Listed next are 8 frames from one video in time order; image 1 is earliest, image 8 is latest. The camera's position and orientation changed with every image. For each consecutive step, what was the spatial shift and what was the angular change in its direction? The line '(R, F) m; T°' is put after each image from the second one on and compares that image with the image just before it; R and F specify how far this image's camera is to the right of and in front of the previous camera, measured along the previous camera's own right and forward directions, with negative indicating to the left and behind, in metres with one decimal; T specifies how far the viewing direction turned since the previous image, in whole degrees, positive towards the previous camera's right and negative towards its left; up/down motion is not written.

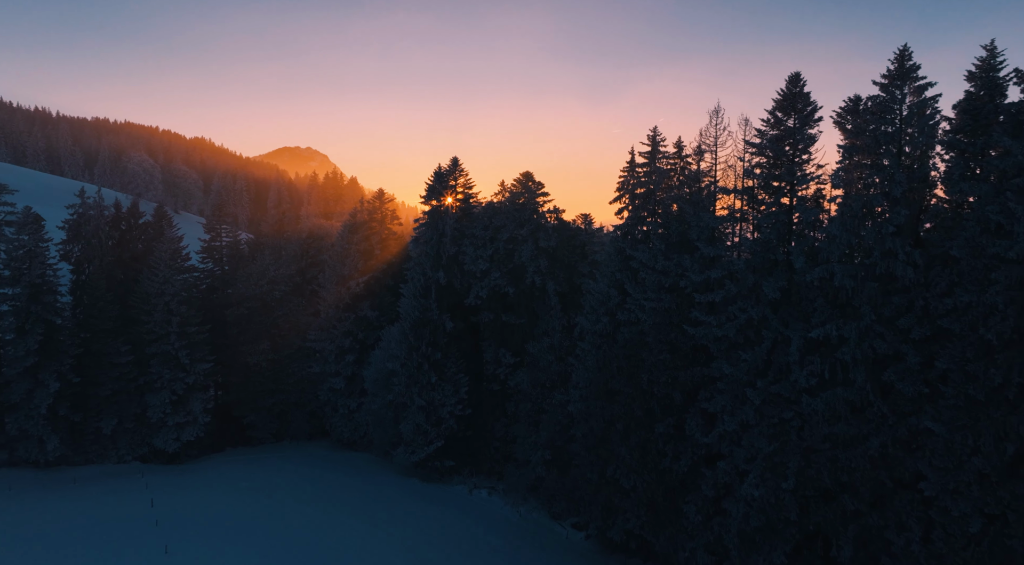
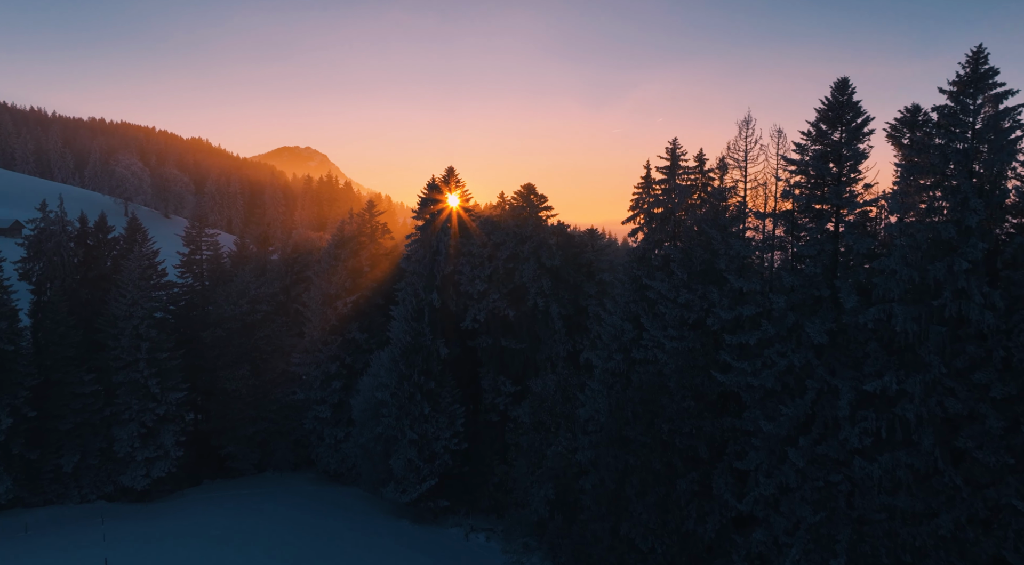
(-0.1, +3.7) m; 0°
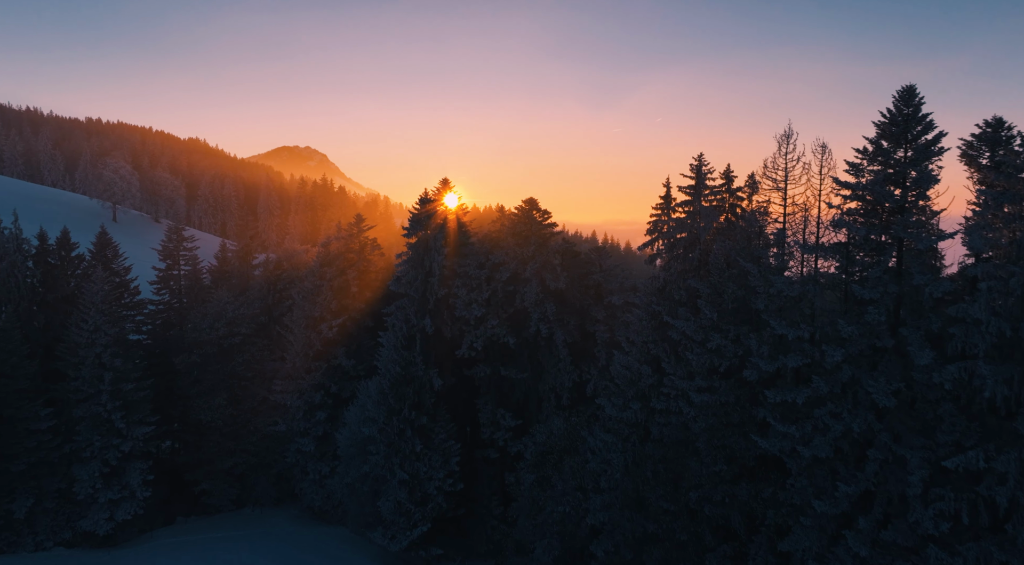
(-0.1, +3.7) m; 0°
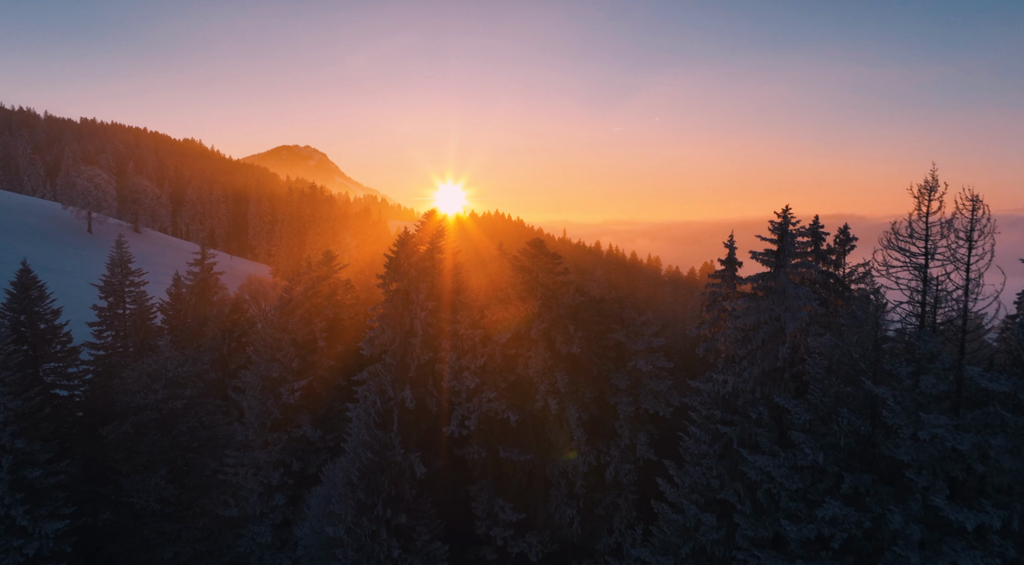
(-0.1, +7.4) m; 0°
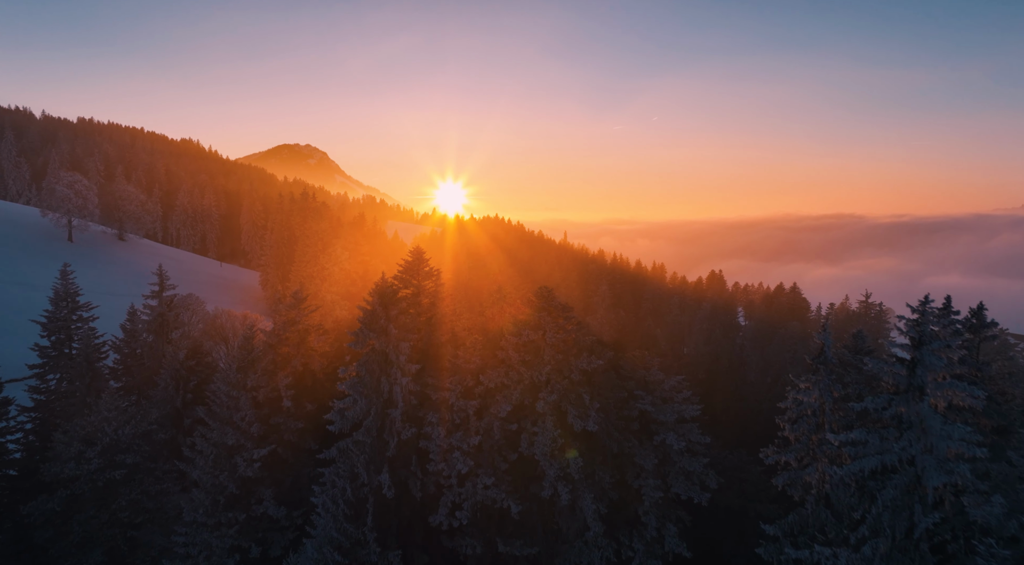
(-0.1, +5.6) m; 0°
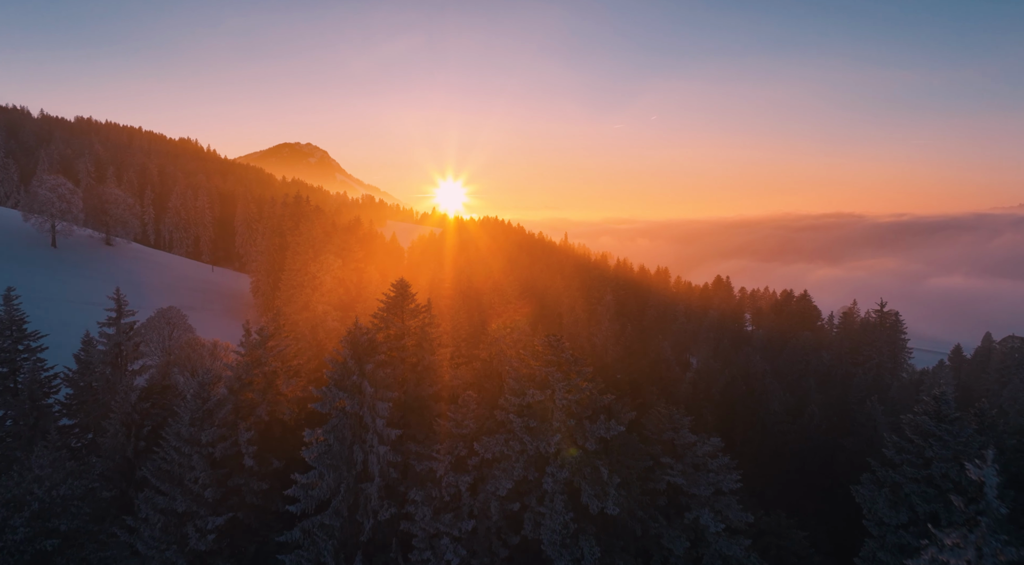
(-0.1, +4.4) m; 0°
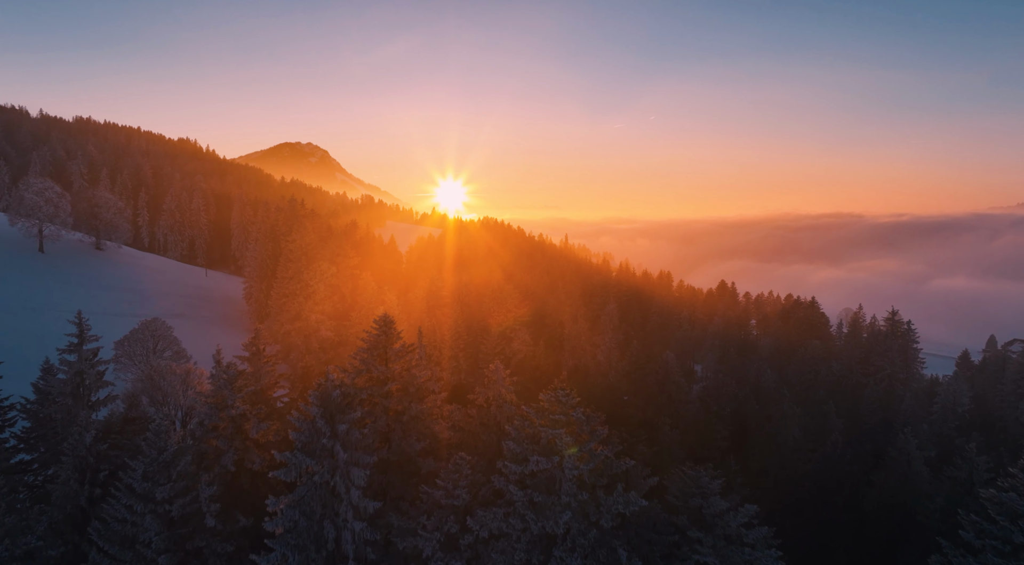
(0.0, +3.2) m; 0°
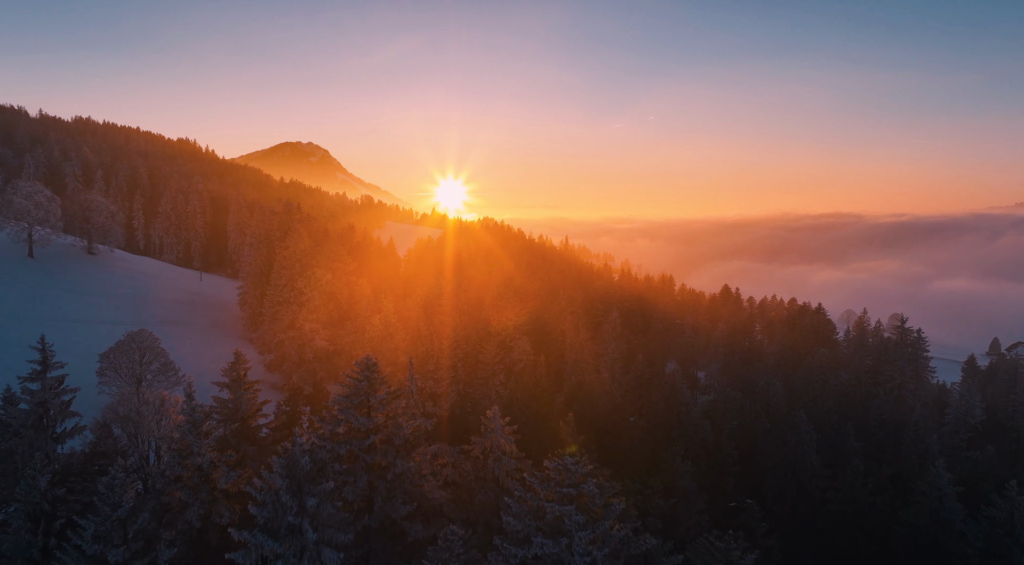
(0.0, +2.6) m; 0°
